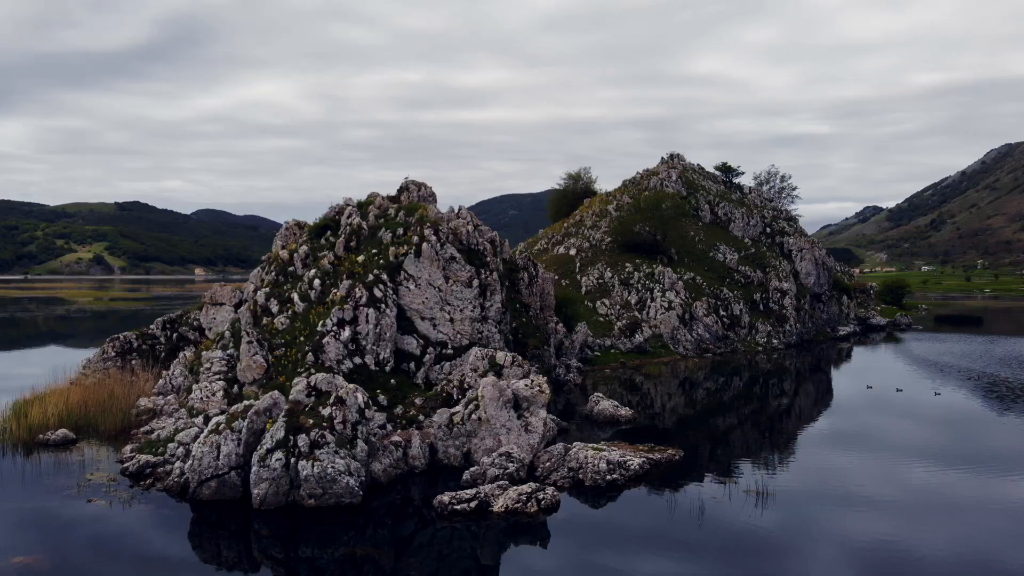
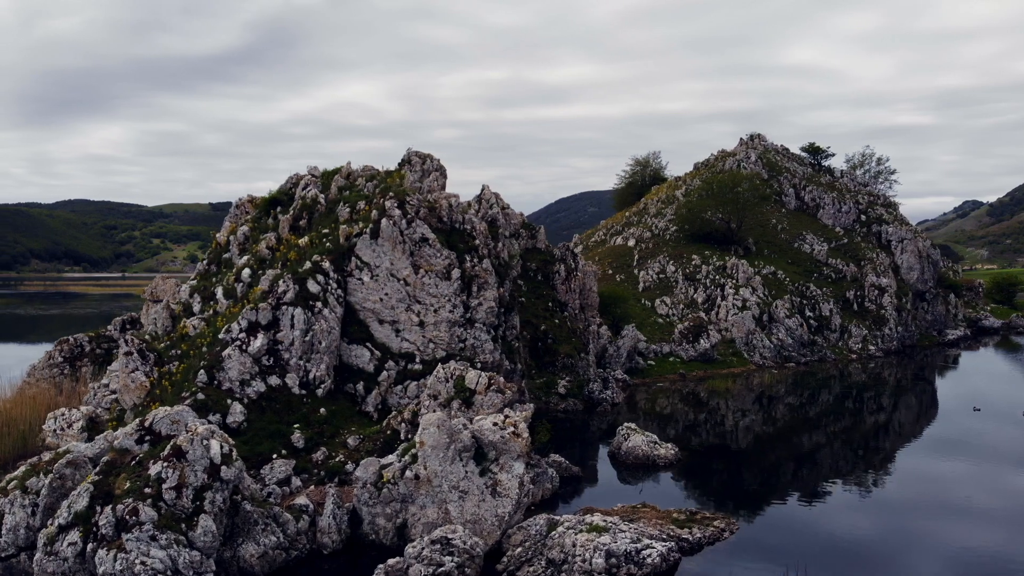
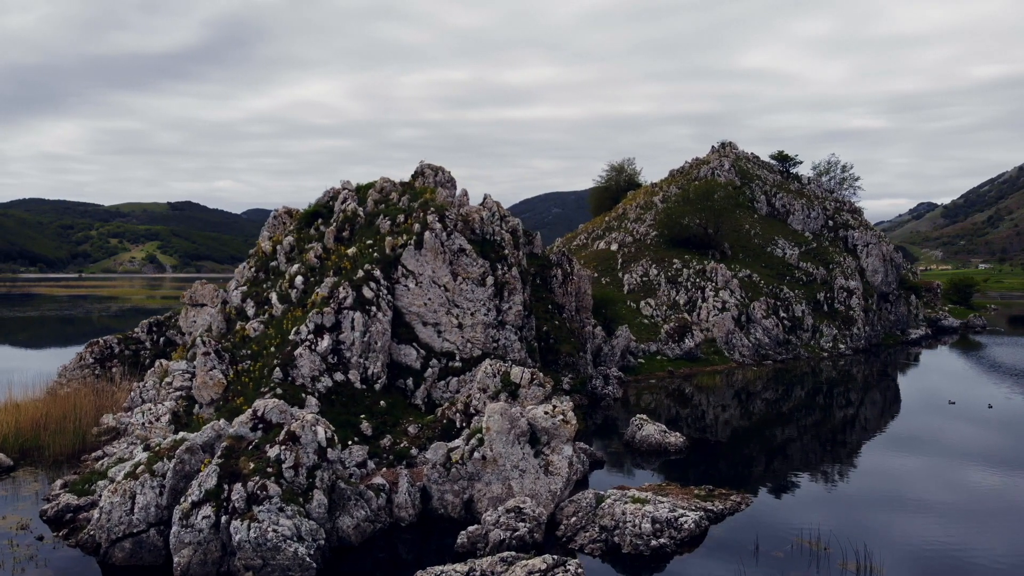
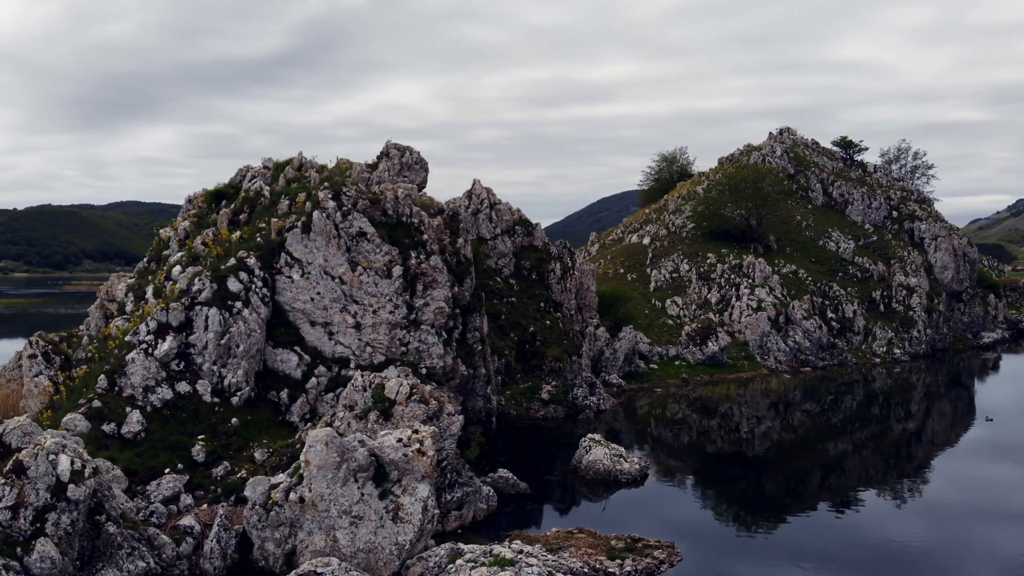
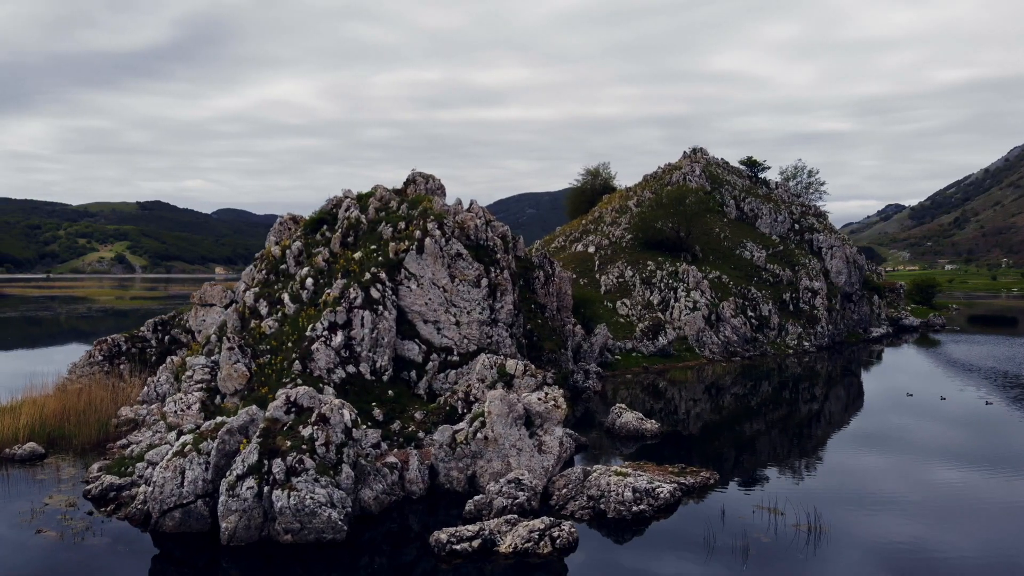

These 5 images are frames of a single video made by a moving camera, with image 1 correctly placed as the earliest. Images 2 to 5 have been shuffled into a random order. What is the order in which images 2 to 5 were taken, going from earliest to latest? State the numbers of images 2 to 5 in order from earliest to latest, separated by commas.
5, 3, 2, 4
